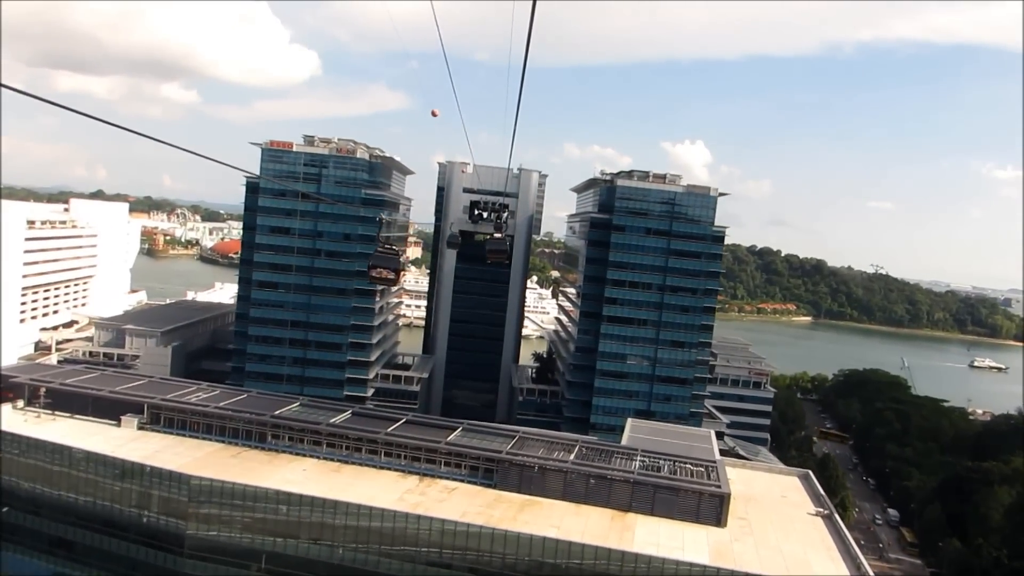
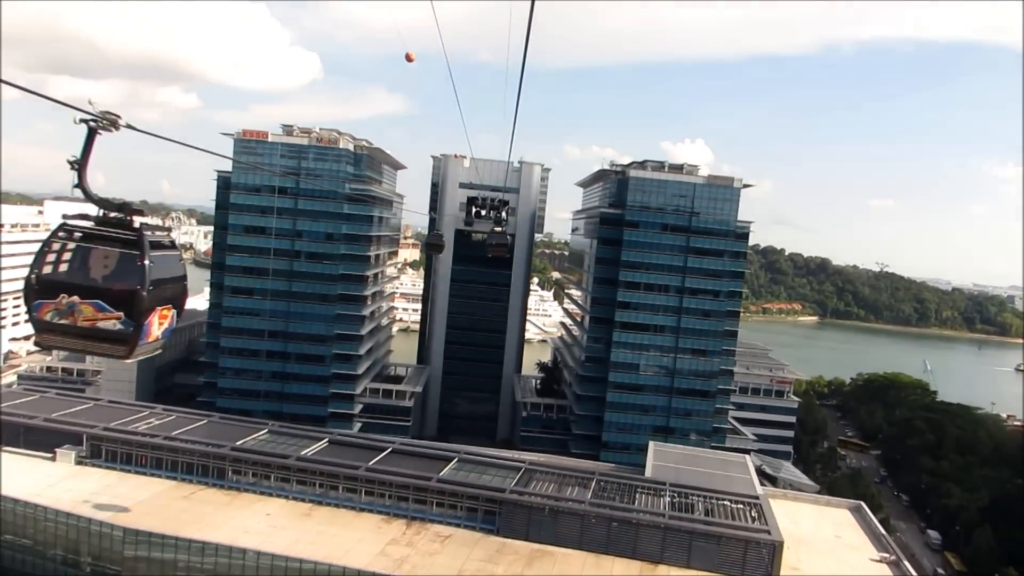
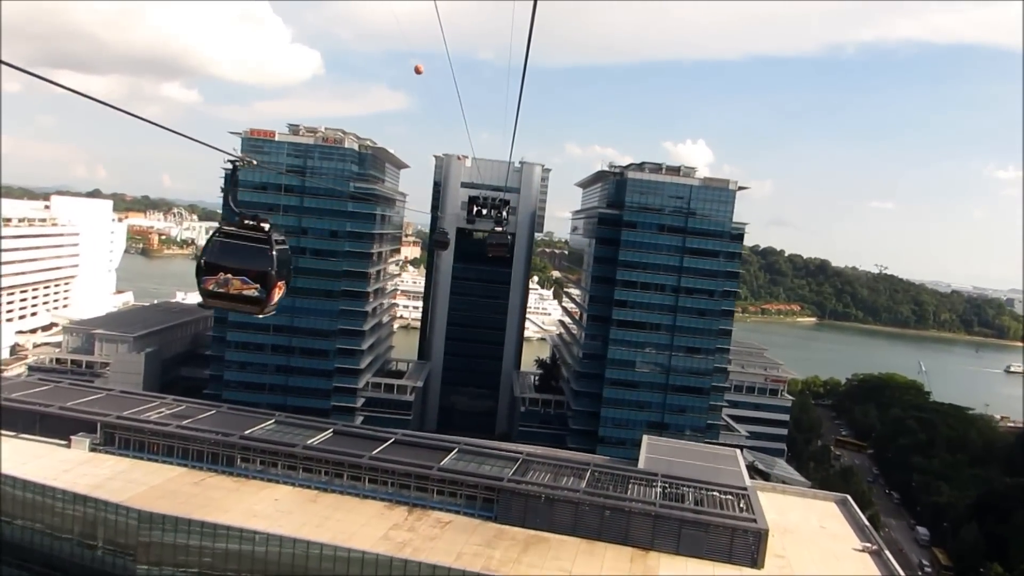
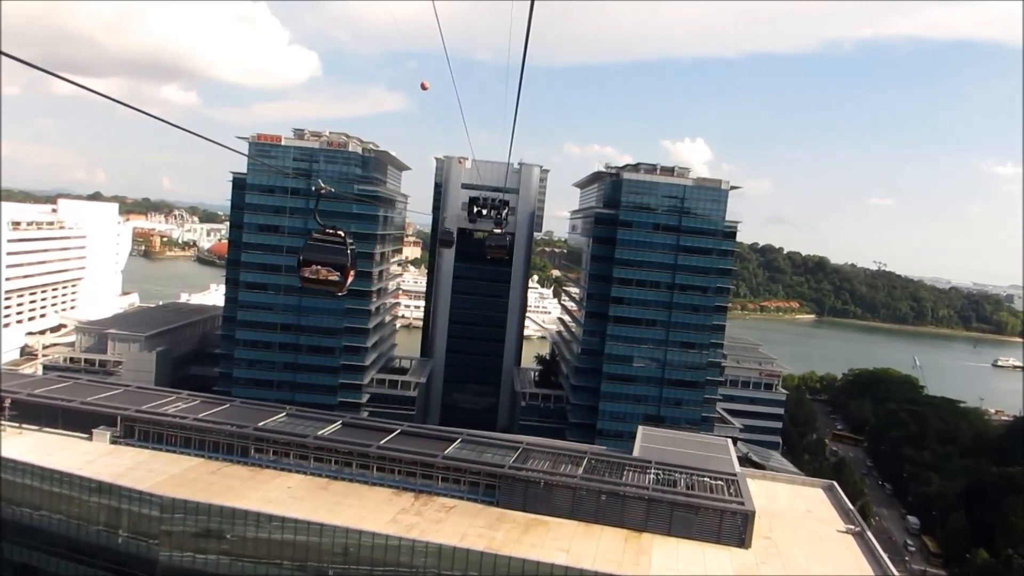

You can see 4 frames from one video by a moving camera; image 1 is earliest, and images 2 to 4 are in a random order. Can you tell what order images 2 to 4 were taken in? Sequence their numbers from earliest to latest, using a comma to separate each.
4, 3, 2
